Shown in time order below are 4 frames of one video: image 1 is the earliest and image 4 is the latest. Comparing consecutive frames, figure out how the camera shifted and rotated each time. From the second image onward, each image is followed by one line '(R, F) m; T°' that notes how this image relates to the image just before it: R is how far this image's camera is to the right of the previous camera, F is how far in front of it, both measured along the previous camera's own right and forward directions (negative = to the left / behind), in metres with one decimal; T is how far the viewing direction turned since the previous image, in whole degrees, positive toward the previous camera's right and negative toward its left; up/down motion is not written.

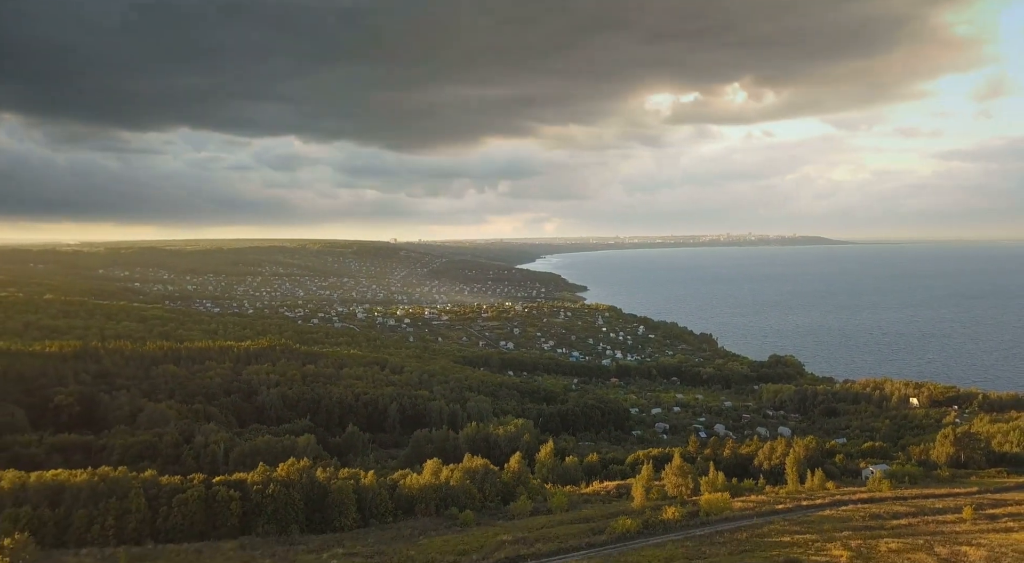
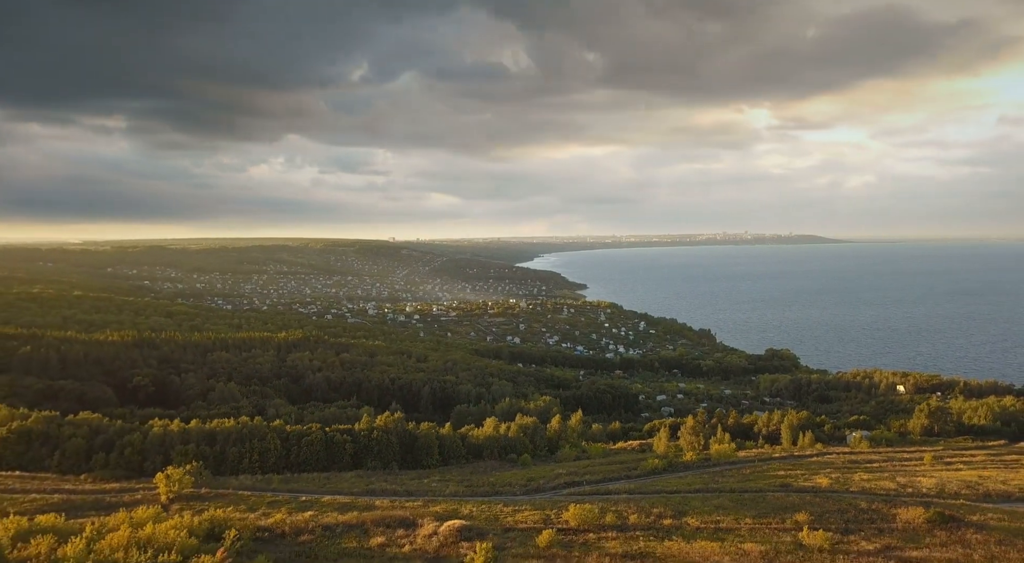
(-2.2, -6.9) m; 0°
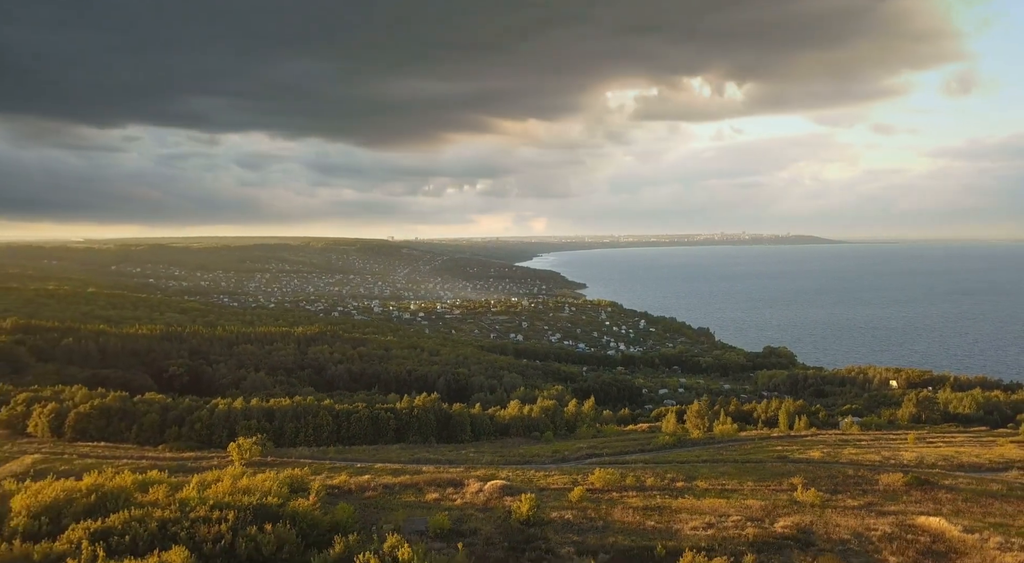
(-1.3, -3.8) m; 0°
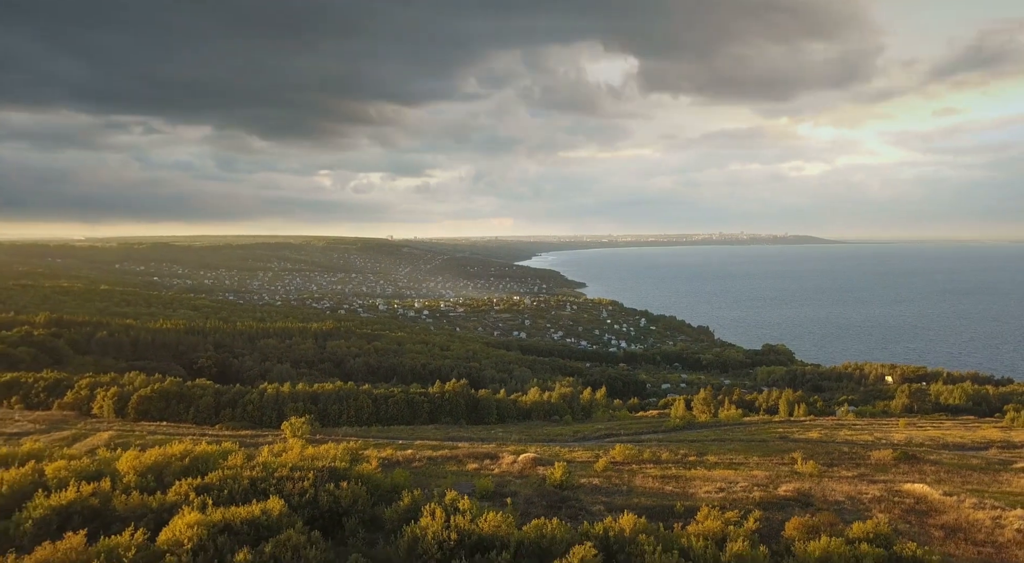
(-1.2, -3.3) m; 0°
